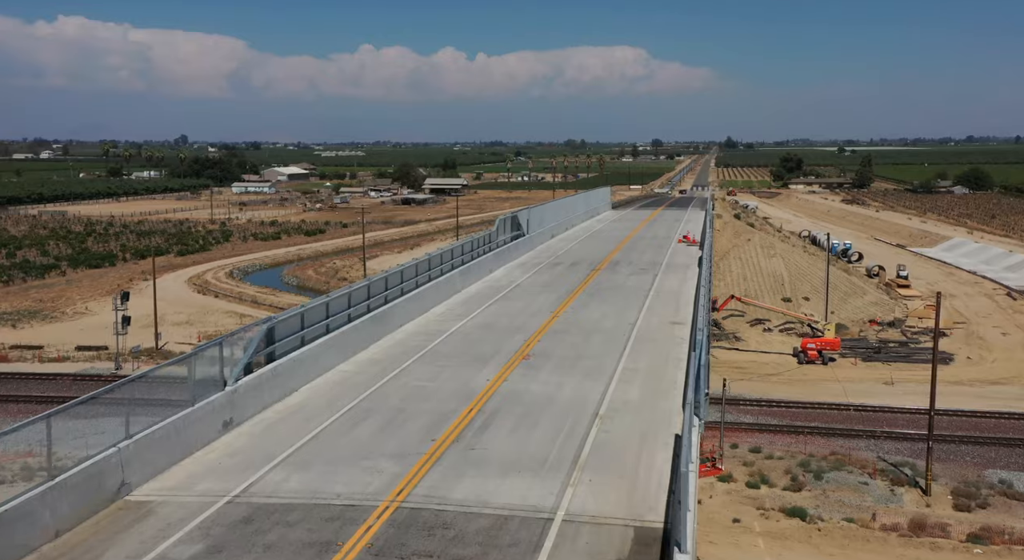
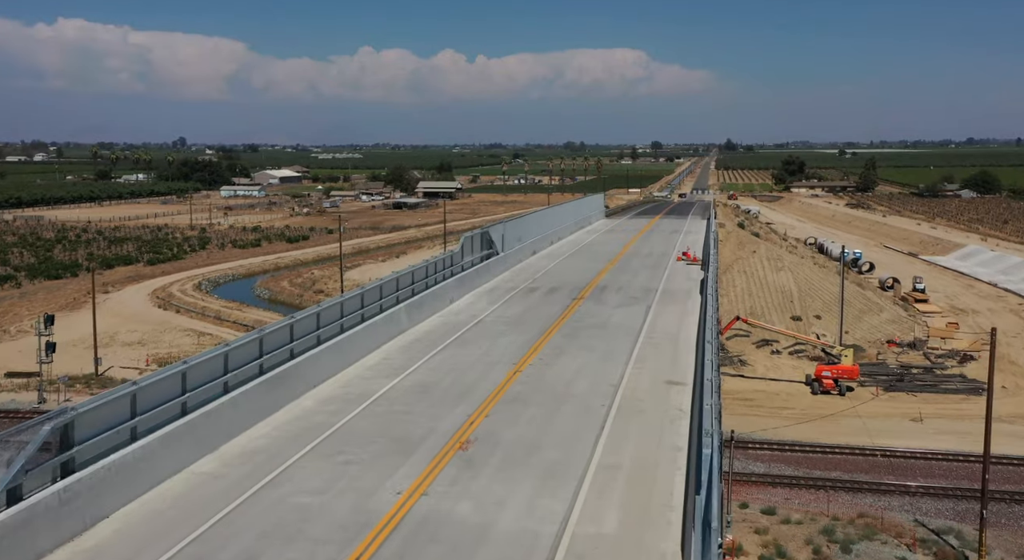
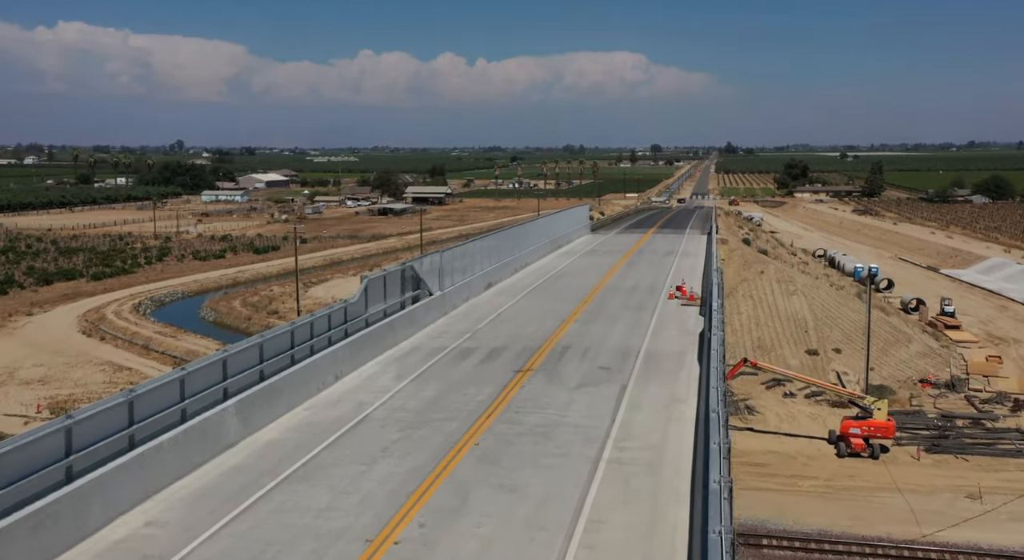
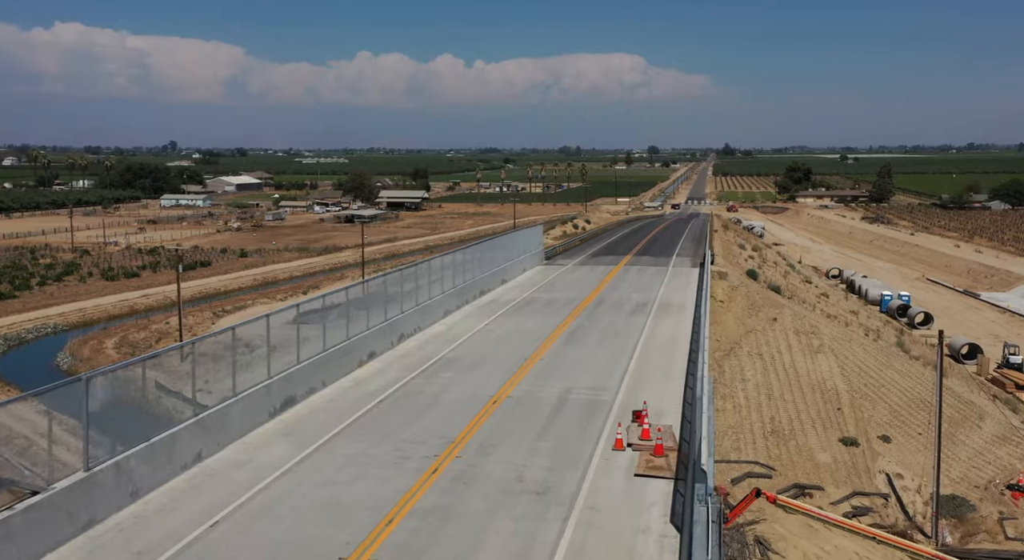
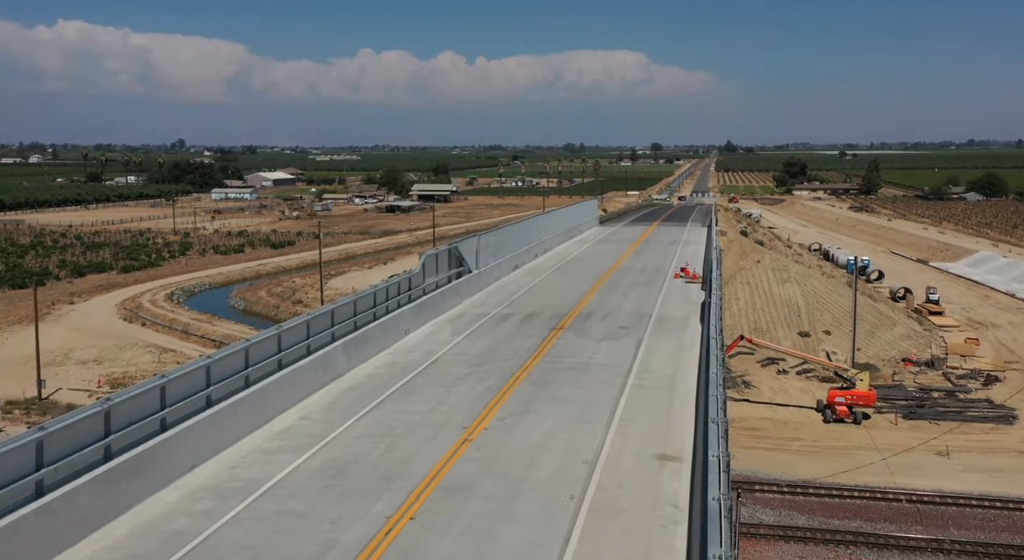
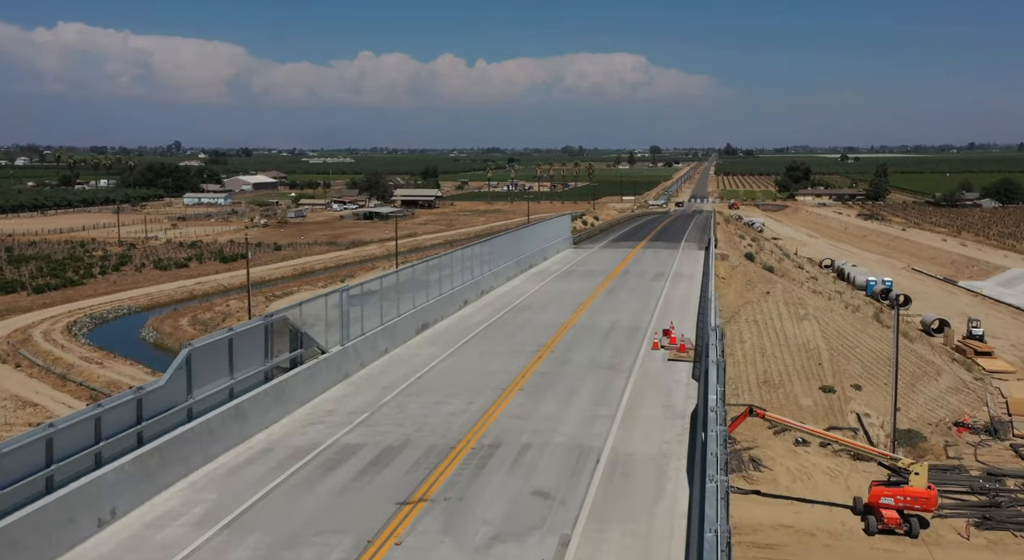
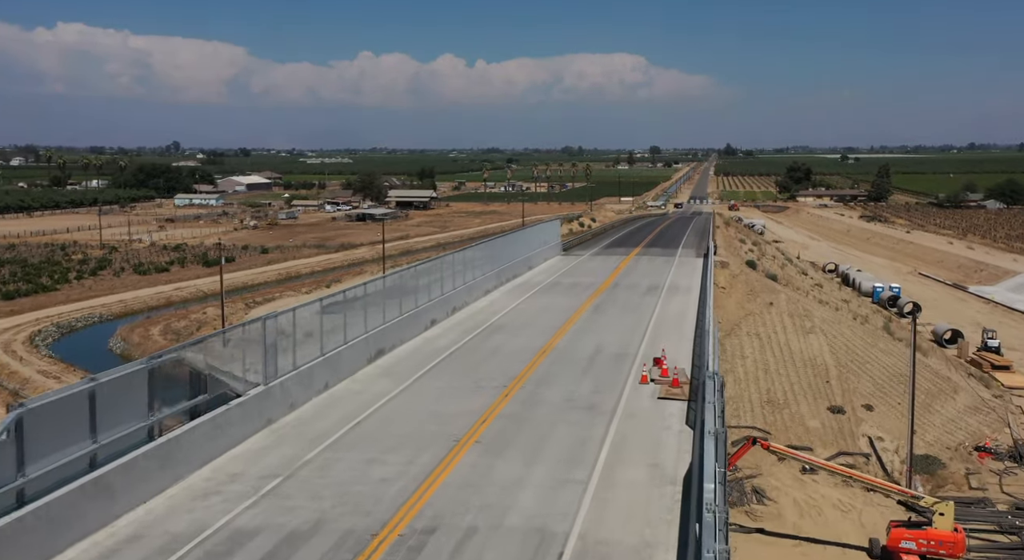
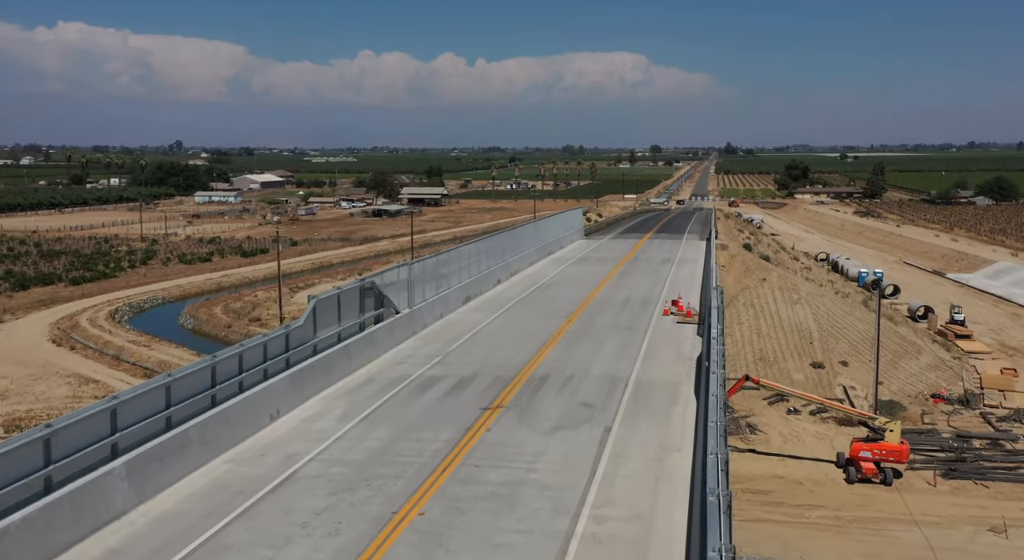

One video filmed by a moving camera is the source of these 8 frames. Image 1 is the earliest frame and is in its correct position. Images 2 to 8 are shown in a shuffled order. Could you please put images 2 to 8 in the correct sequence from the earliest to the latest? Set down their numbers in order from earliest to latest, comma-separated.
2, 5, 3, 8, 6, 7, 4
